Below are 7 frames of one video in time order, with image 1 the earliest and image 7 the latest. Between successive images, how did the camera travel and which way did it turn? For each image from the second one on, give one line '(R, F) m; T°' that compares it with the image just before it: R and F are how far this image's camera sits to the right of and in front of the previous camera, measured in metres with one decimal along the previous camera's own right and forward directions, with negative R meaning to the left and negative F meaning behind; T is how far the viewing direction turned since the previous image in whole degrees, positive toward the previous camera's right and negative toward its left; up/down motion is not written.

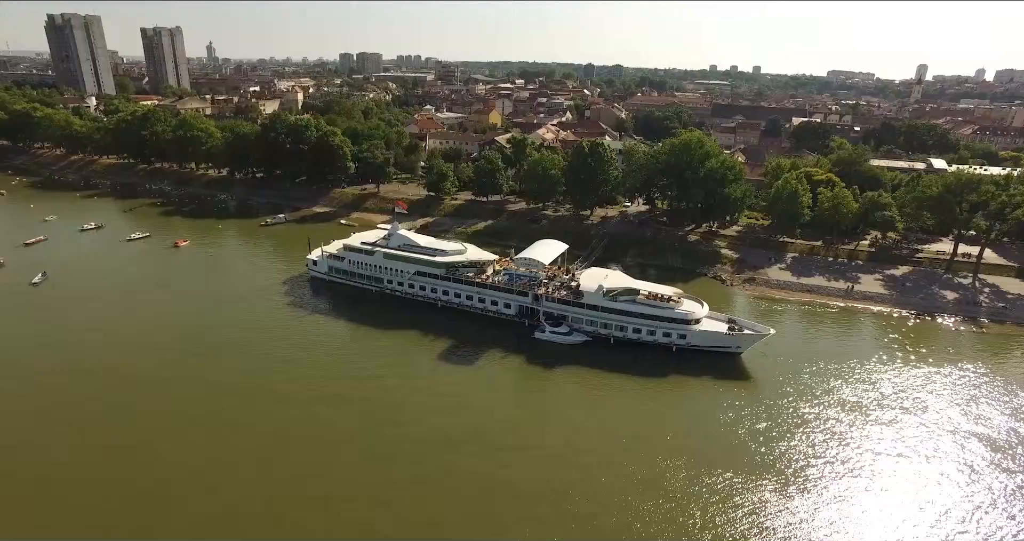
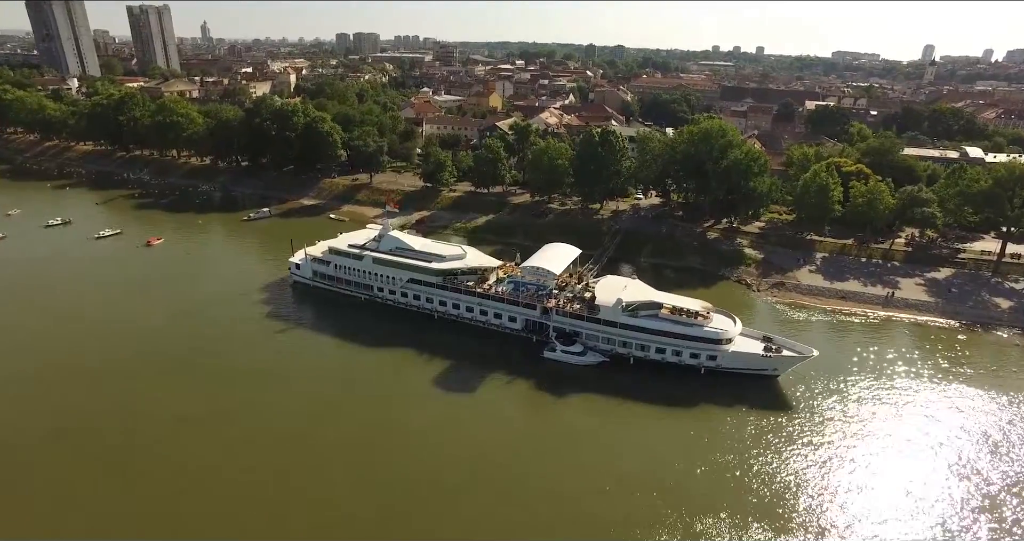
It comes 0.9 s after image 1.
(-0.3, +4.2) m; 0°
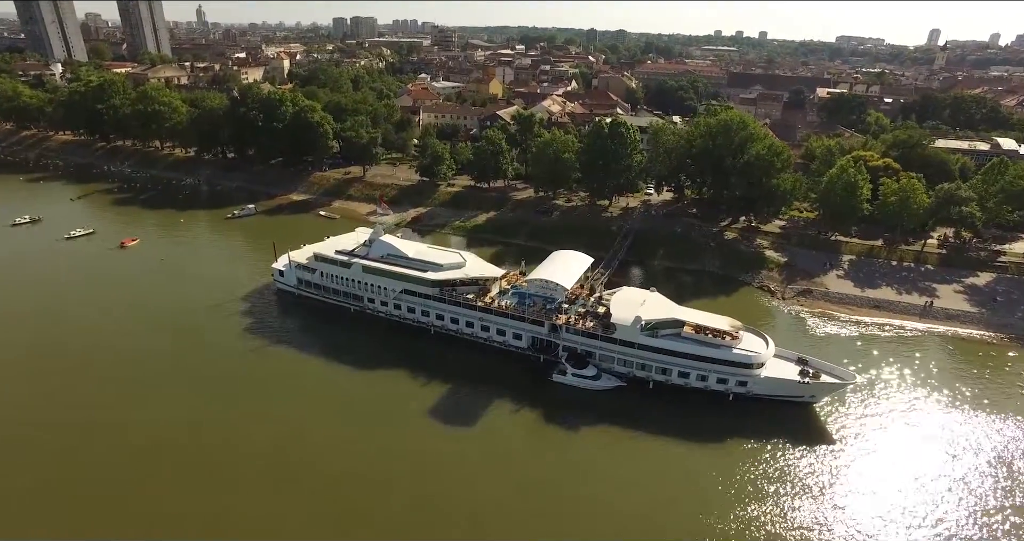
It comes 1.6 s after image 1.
(-0.3, +3.4) m; 0°
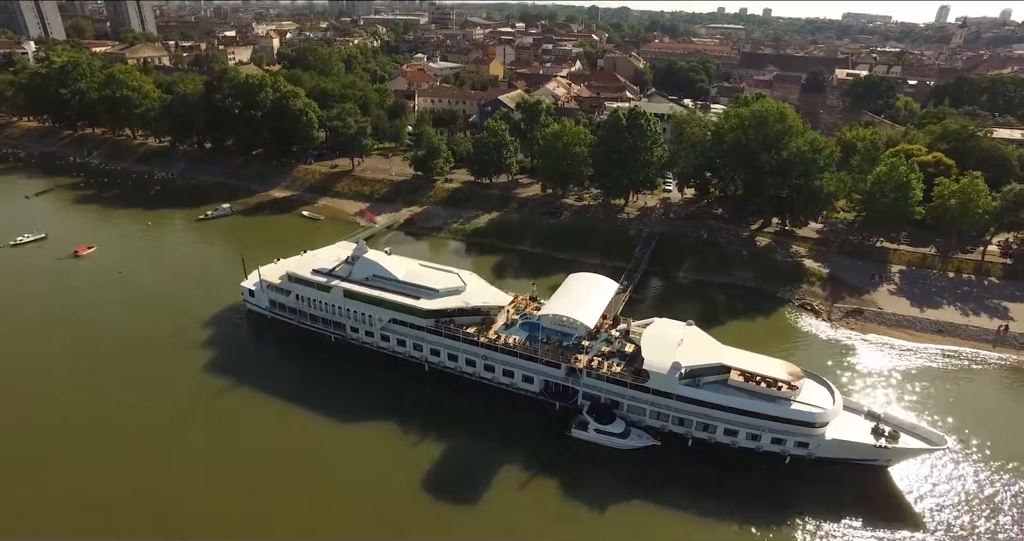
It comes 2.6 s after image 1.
(-0.4, +5.0) m; 0°
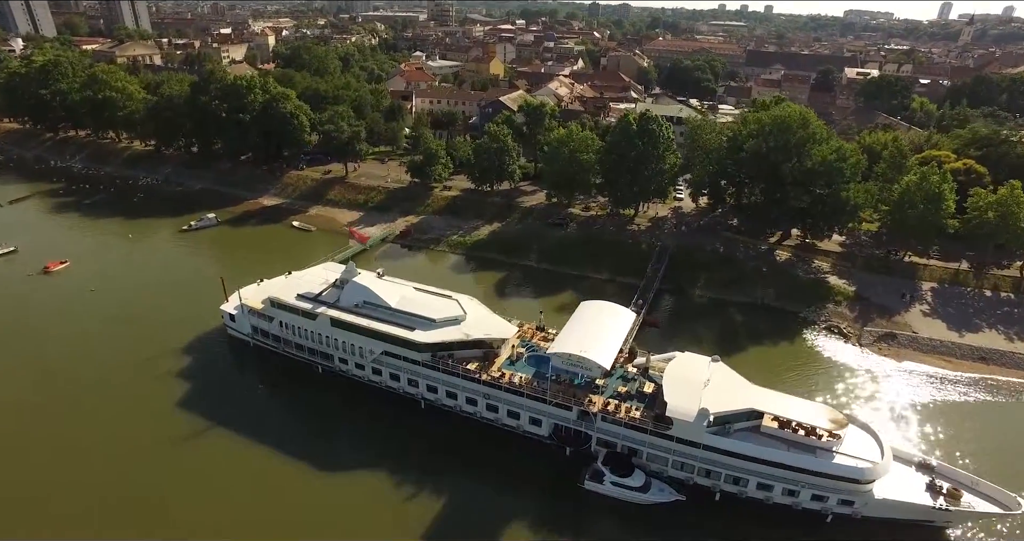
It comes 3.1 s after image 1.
(-0.2, +2.6) m; 0°
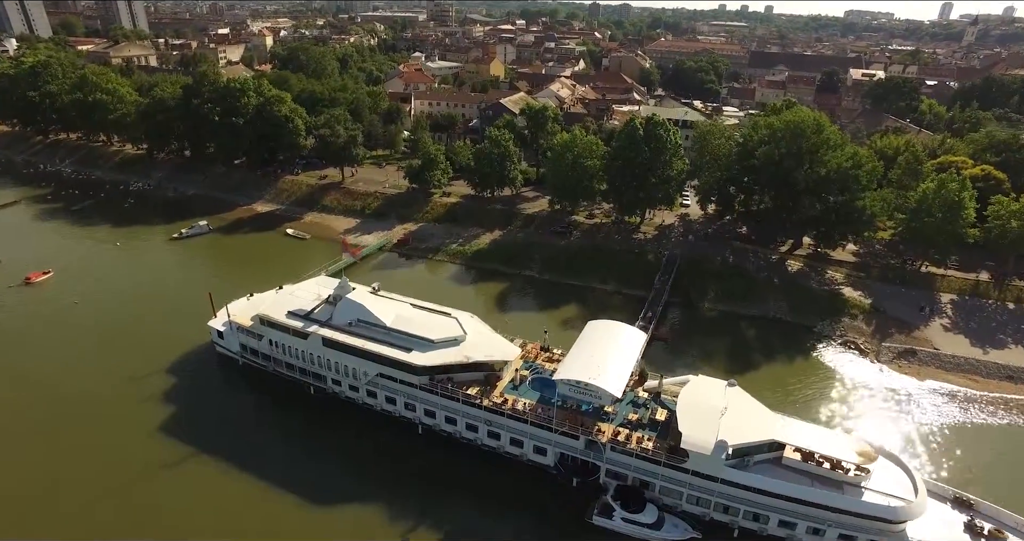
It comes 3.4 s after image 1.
(-0.1, +1.4) m; 0°
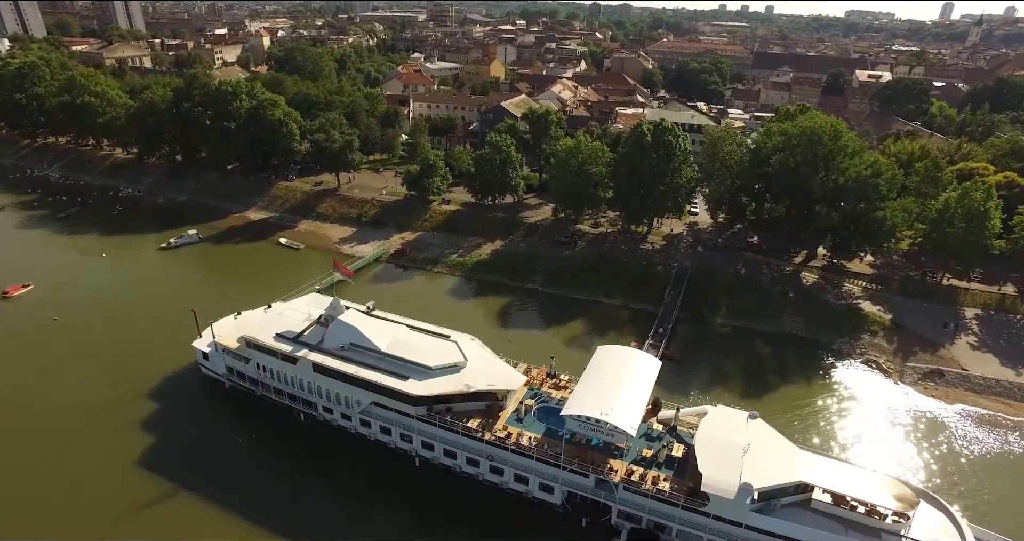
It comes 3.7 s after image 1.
(-0.1, +1.6) m; 0°
